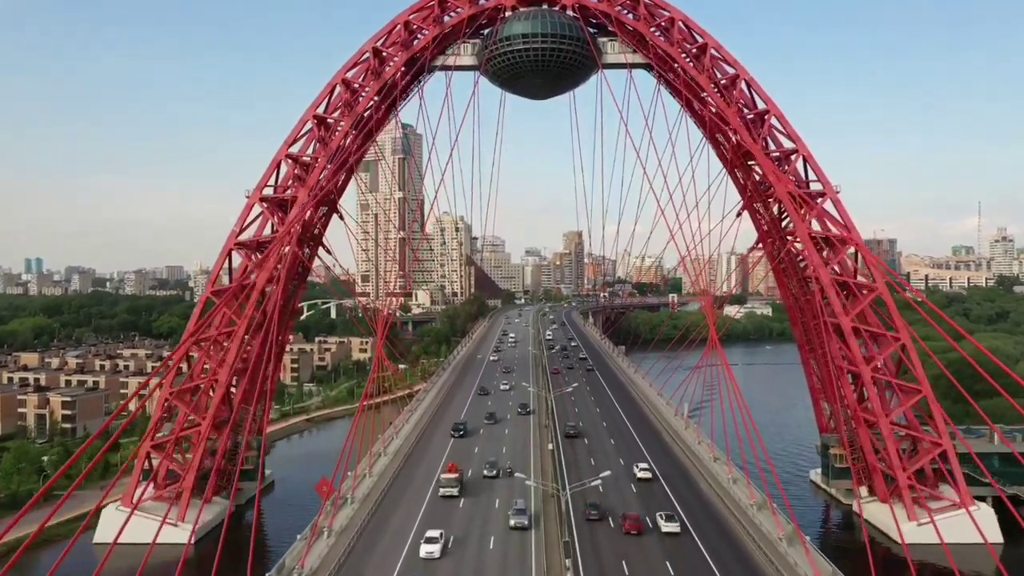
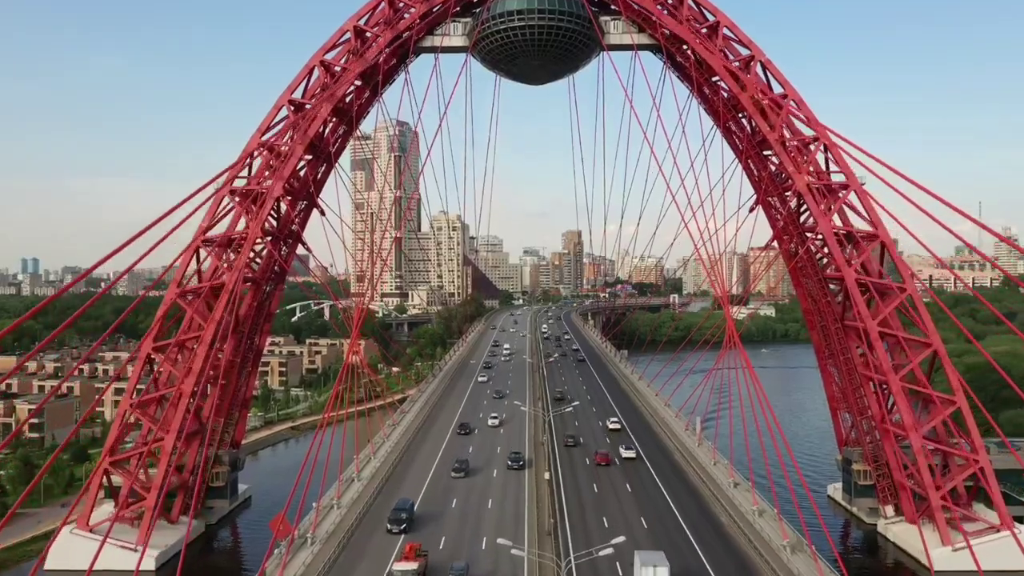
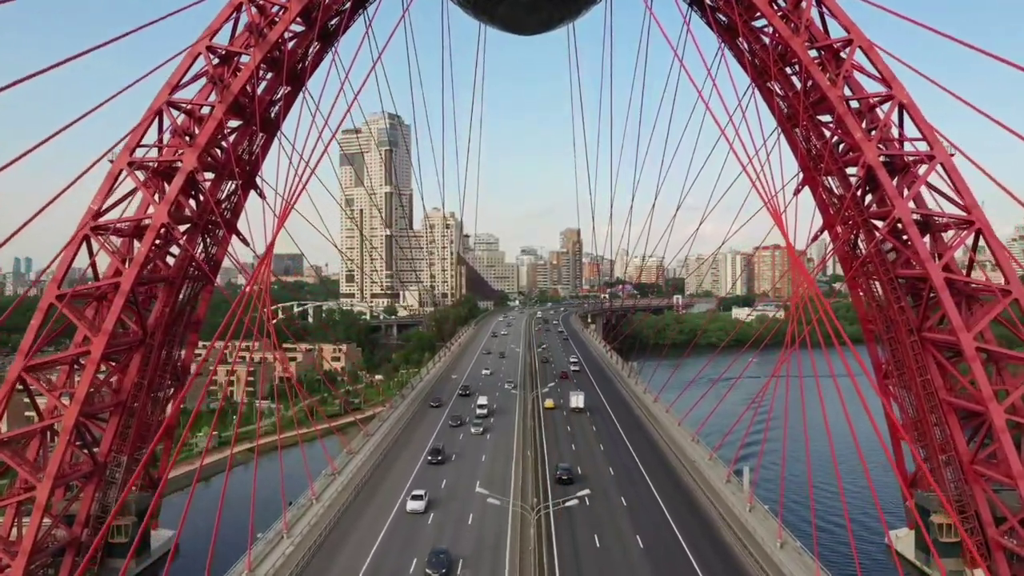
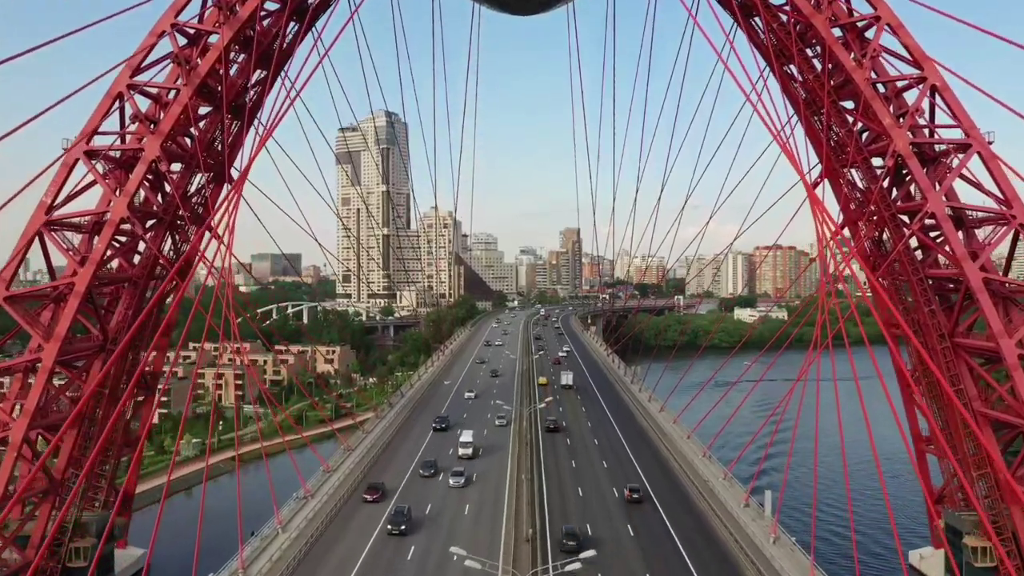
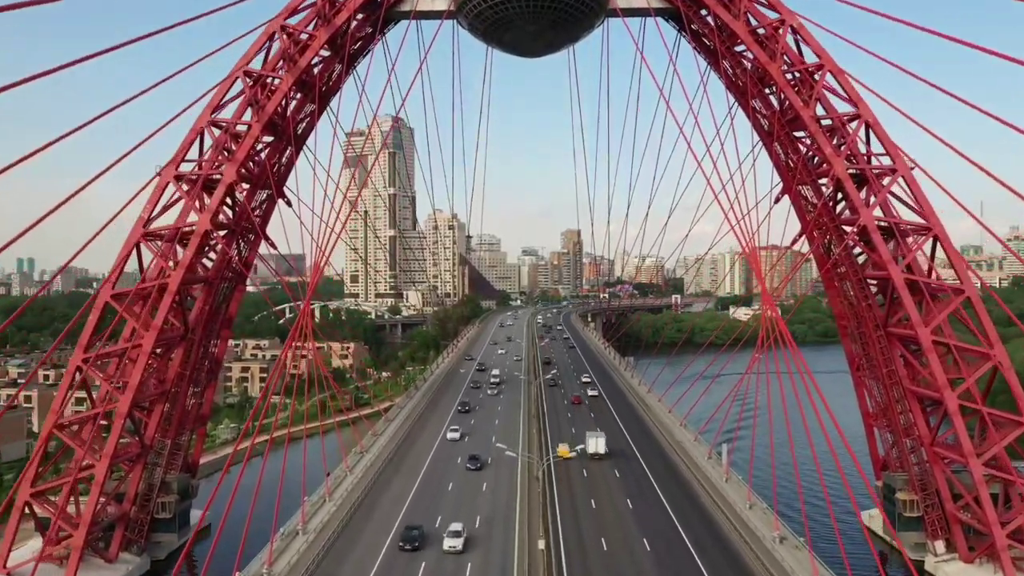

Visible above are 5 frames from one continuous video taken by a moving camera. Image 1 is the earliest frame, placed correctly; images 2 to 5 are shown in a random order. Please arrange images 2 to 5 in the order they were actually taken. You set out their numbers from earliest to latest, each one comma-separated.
2, 5, 3, 4
